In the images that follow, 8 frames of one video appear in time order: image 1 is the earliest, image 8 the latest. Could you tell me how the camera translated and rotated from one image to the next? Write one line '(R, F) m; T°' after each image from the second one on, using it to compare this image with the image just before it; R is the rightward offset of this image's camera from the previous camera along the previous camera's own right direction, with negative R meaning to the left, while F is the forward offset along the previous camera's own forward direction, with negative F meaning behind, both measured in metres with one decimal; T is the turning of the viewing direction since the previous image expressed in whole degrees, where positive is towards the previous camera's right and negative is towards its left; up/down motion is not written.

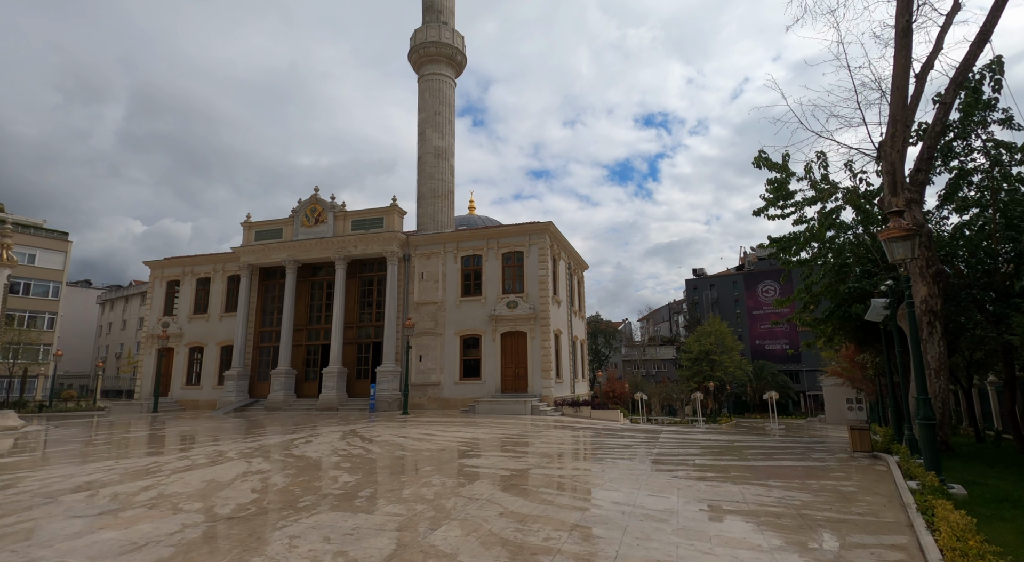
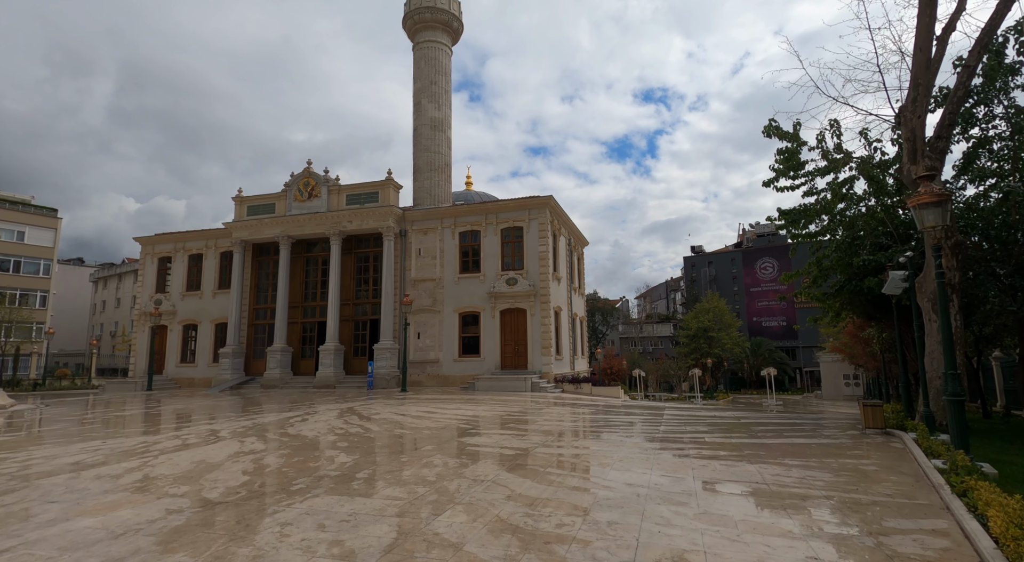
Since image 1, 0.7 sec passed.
(-0.1, +0.5) m; 0°
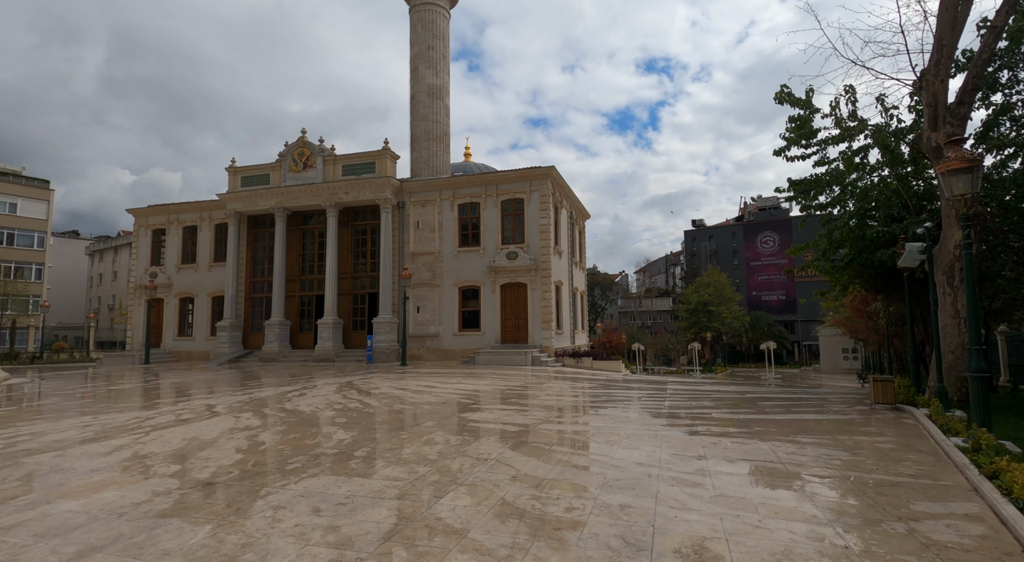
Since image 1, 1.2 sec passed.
(-0.1, +0.4) m; 0°
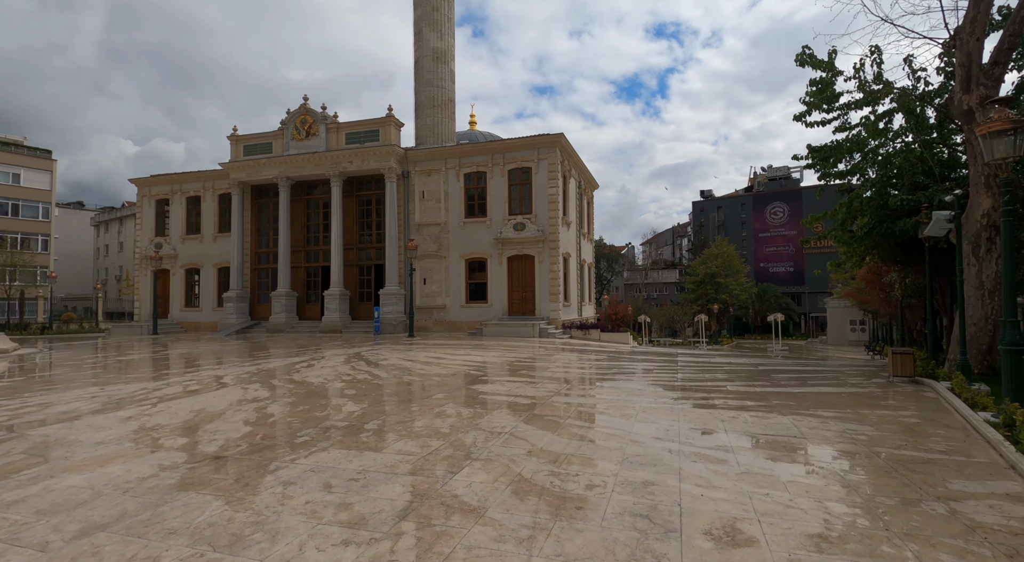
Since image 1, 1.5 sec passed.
(-0.1, +0.3) m; -1°
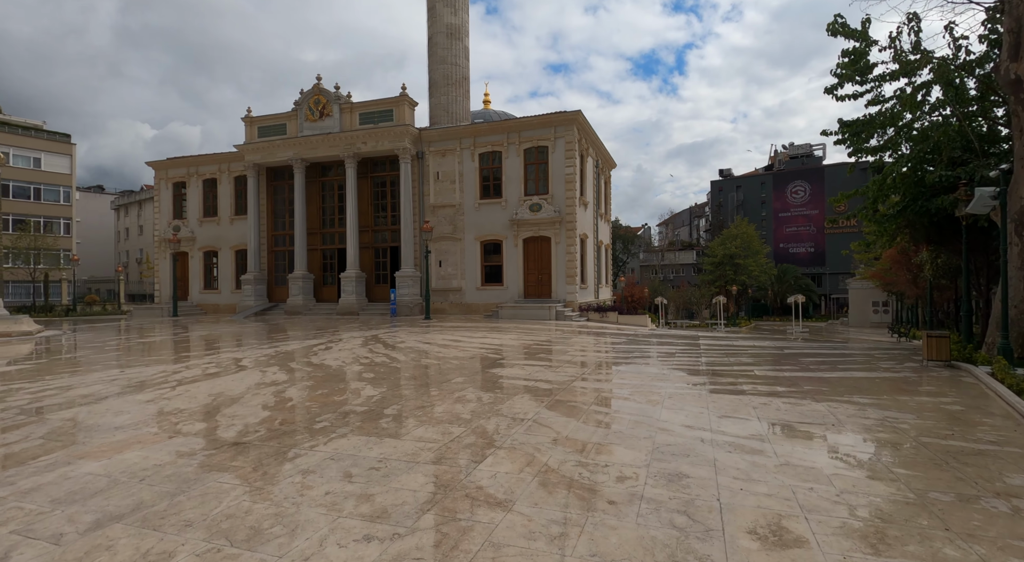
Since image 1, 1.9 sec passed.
(-0.1, +0.2) m; -2°
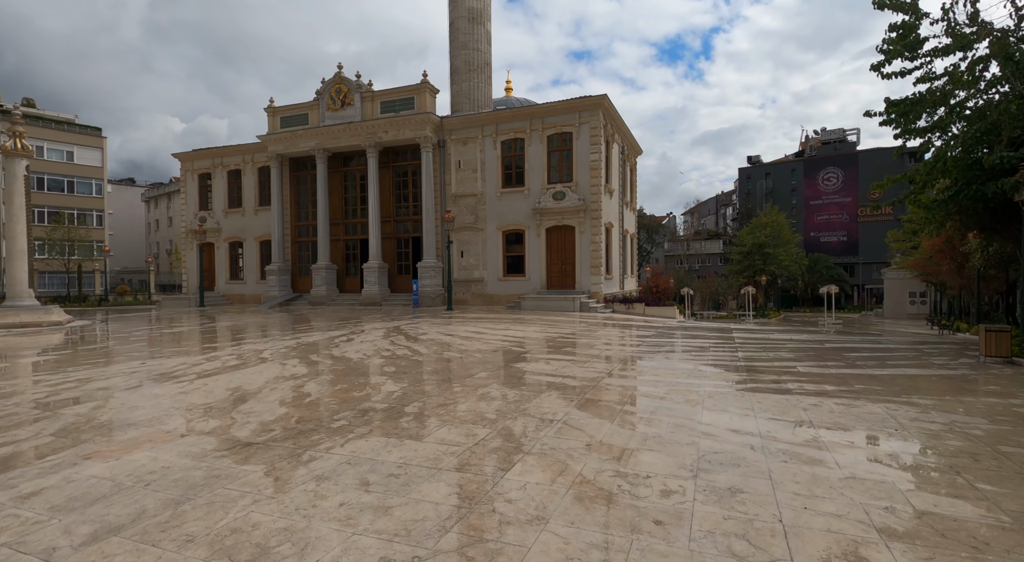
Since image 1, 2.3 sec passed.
(-0.1, +0.4) m; -2°
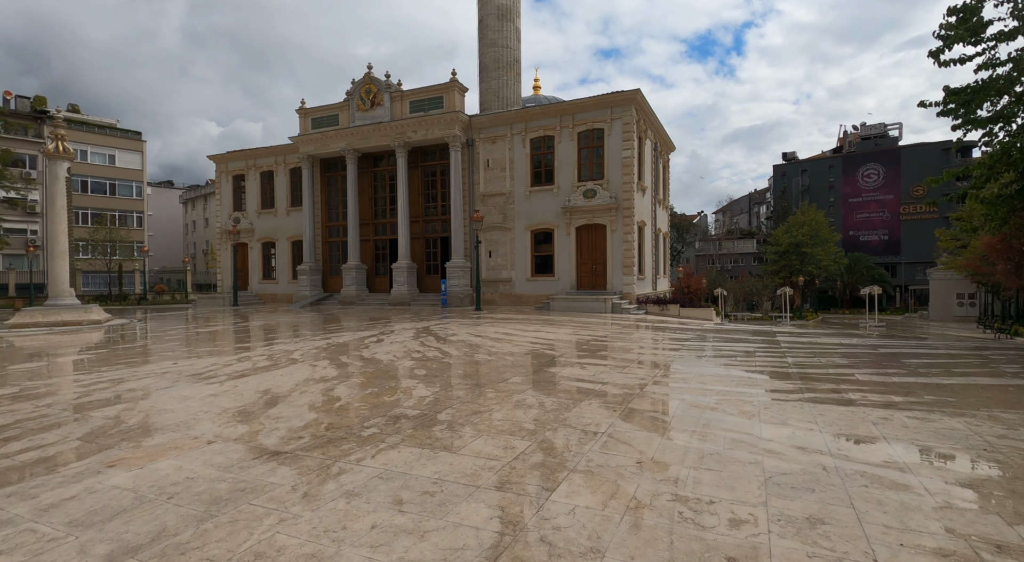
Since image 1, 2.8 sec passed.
(-0.1, +0.3) m; -3°
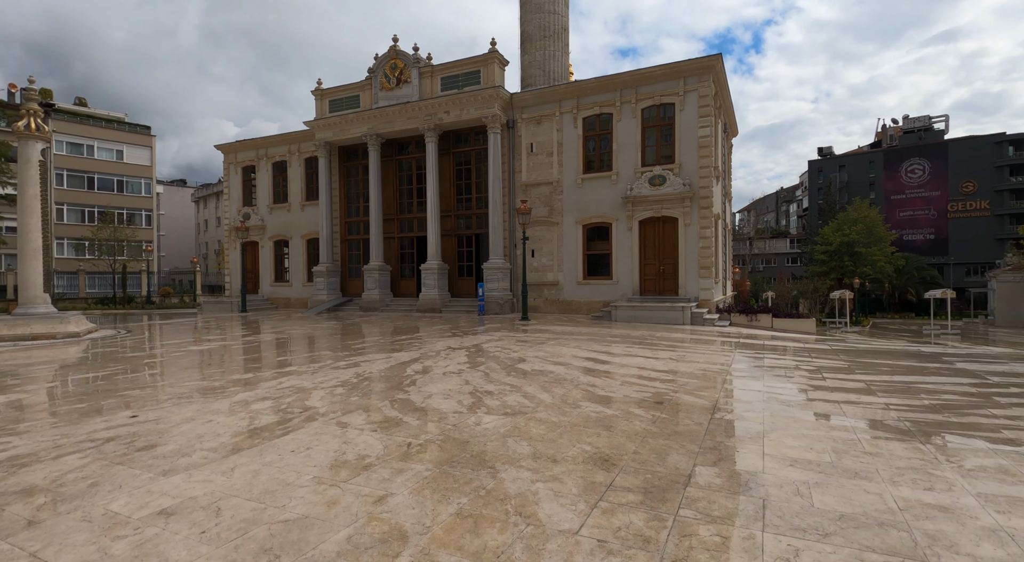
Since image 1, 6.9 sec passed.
(-1.3, +3.3) m; -1°
